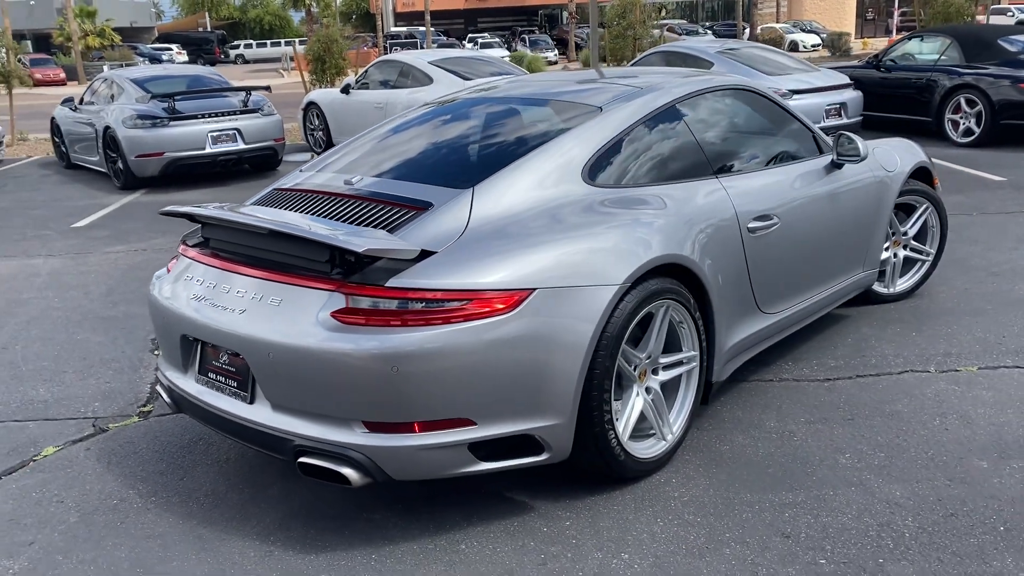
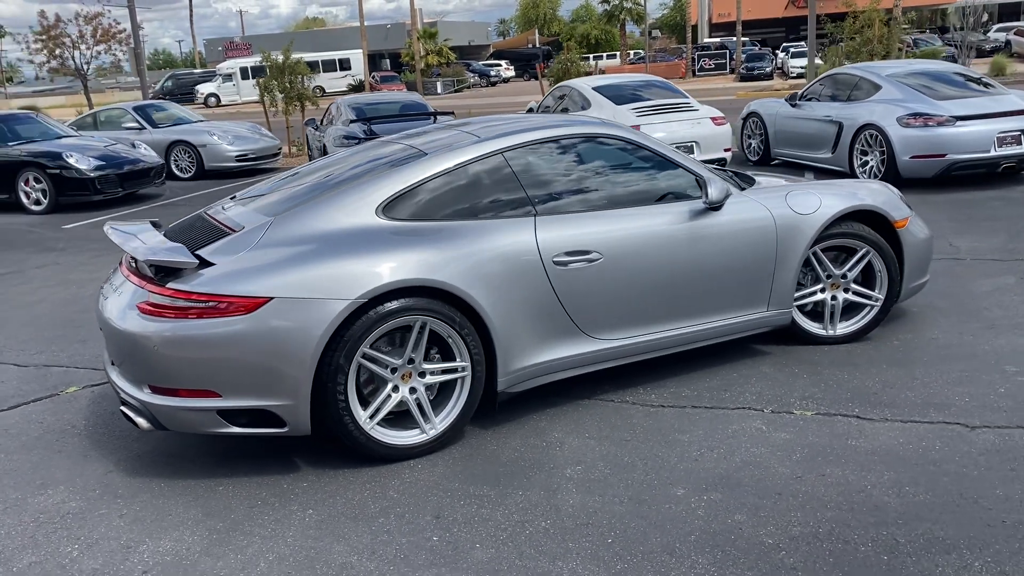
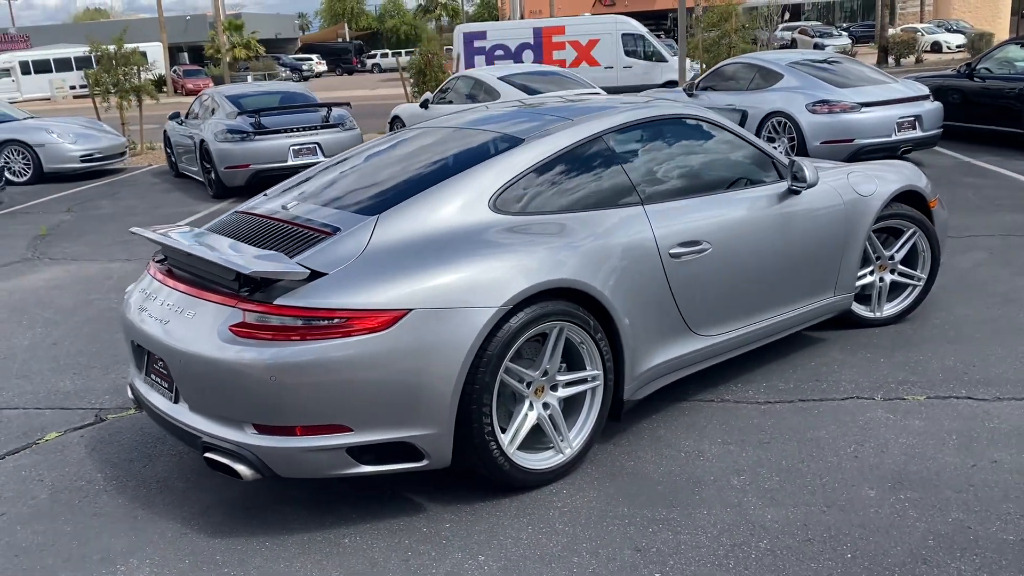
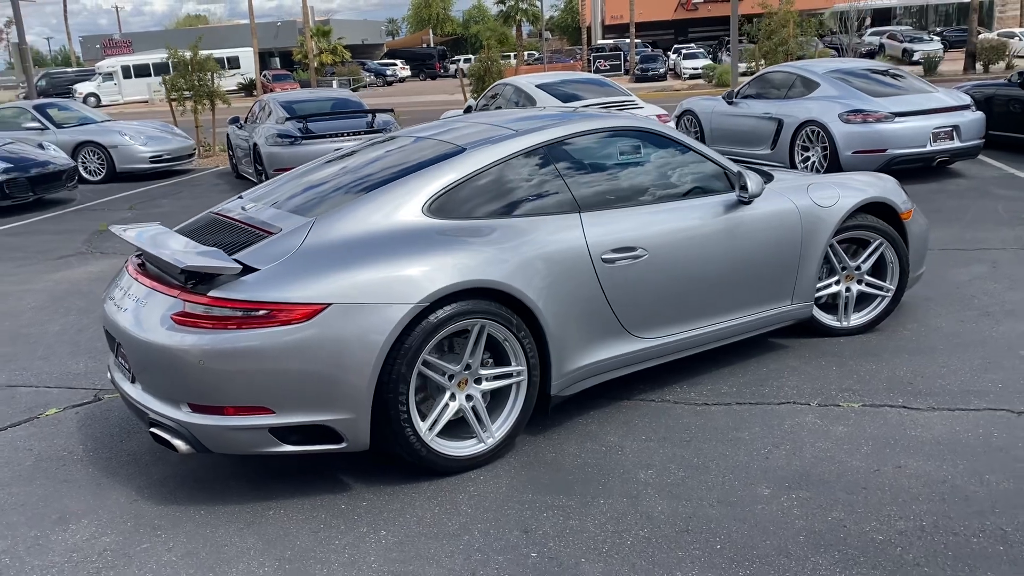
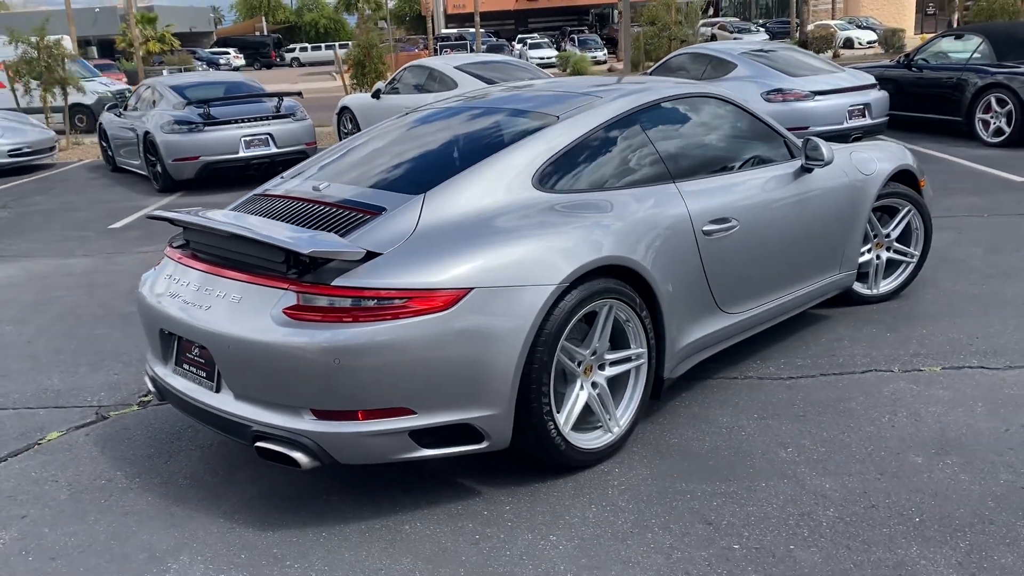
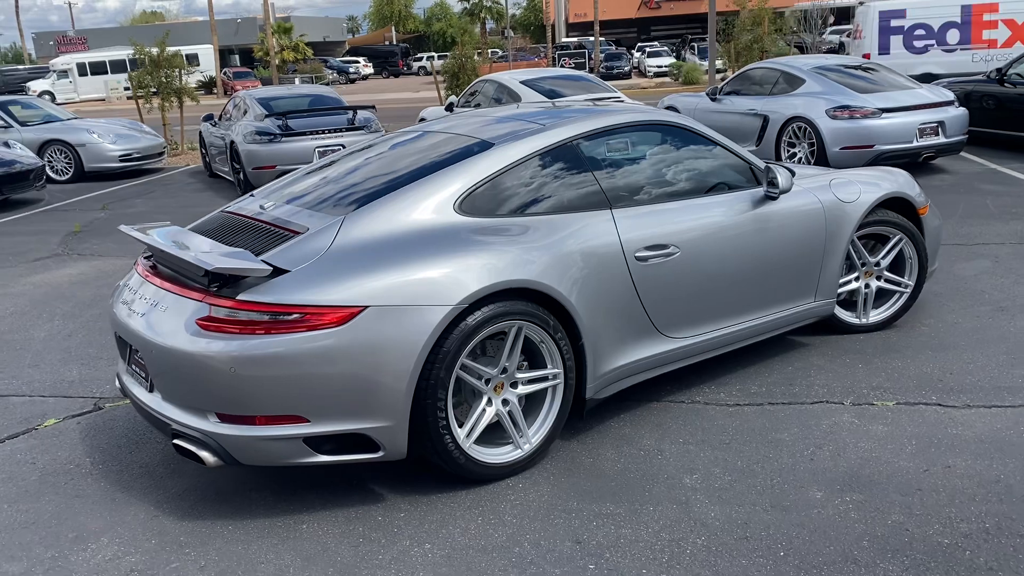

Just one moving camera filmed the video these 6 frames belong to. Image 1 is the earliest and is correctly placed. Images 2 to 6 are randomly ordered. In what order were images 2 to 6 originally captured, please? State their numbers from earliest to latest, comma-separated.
5, 3, 6, 4, 2
